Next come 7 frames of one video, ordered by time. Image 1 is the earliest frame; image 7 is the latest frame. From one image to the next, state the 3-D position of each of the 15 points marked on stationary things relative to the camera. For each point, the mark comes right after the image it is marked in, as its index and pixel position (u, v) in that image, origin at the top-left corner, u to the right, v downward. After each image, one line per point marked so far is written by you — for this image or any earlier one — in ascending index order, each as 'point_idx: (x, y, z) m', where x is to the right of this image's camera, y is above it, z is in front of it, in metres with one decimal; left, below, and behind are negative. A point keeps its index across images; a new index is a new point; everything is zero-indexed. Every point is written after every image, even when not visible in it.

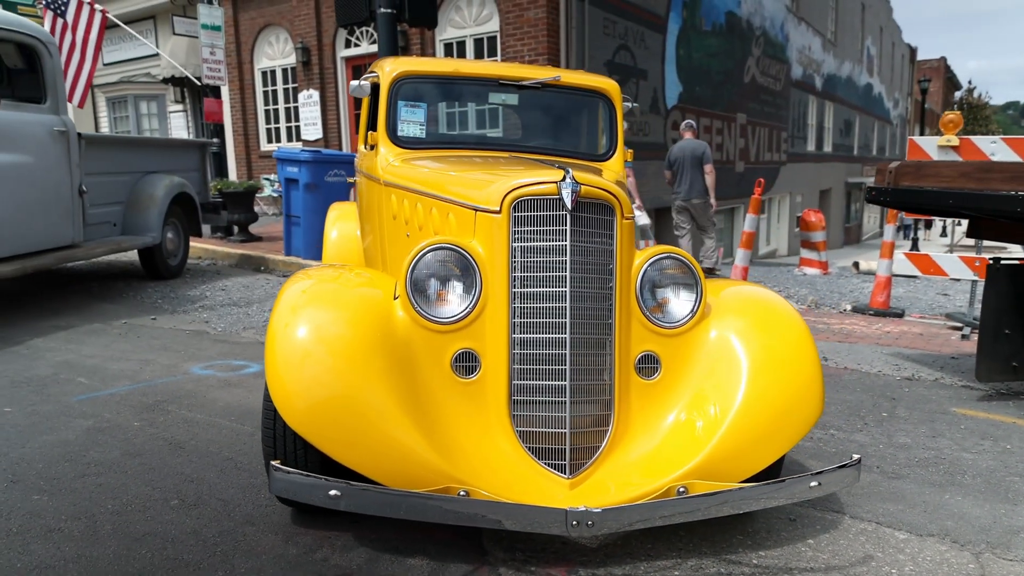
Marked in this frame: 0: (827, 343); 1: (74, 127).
0: (+3.0, -0.5, +6.9) m
1: (-3.9, +1.5, +6.6) m
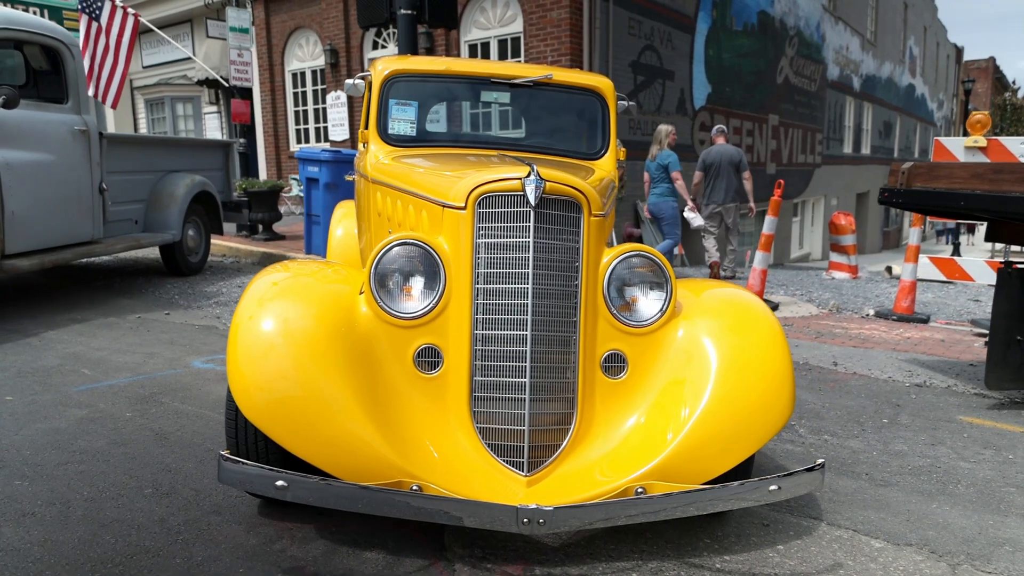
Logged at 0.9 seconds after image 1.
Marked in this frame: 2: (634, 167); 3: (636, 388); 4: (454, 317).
0: (+3.0, -0.6, +6.8) m
1: (-3.9, +1.5, +6.8) m
2: (+2.3, +2.2, +13.3) m
3: (+0.5, -0.4, +2.8) m
4: (-0.2, -0.1, +2.7) m
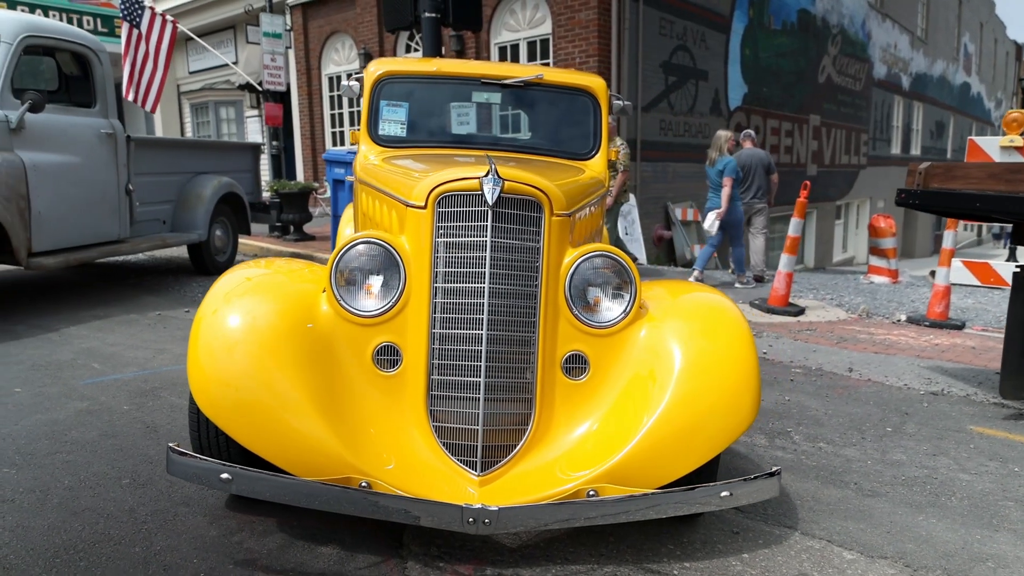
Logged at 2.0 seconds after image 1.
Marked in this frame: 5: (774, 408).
0: (+3.1, -0.6, +6.6) m
1: (-3.7, +1.5, +7.0) m
2: (+2.8, +2.2, +13.2) m
3: (+0.3, -0.4, +2.8) m
4: (-0.4, -0.1, +2.7) m
5: (+1.6, -0.8, +4.6) m
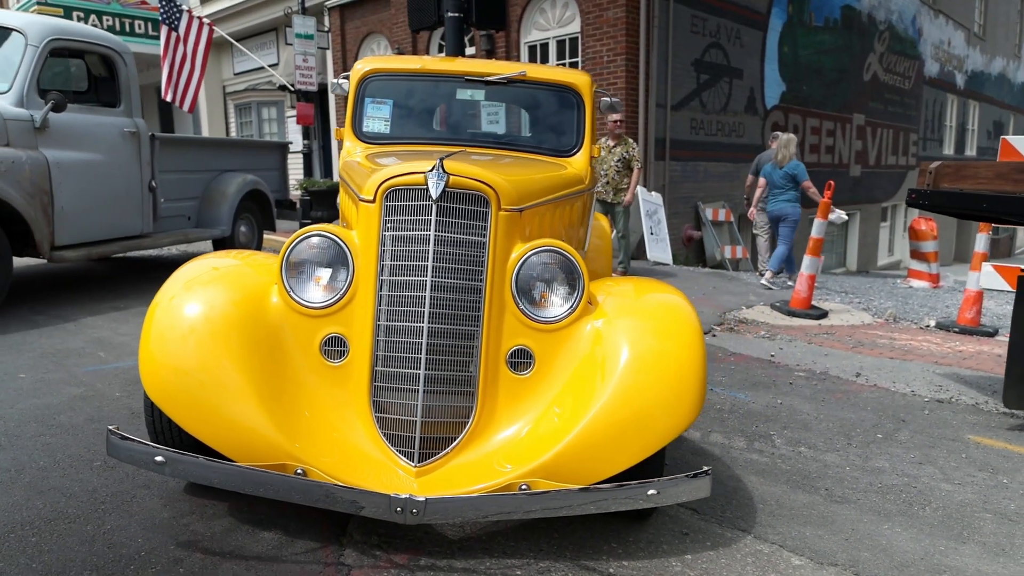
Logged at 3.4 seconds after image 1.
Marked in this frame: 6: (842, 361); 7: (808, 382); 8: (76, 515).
0: (+3.2, -0.6, +6.4) m
1: (-3.6, +1.6, +7.3) m
2: (+3.3, +2.1, +13.0) m
3: (+0.1, -0.4, +2.8) m
4: (-0.6, -0.1, +2.8) m
5: (+1.5, -0.8, +4.5) m
6: (+2.8, -0.6, +6.2) m
7: (+2.2, -0.7, +5.3) m
8: (-1.6, -0.9, +2.7) m
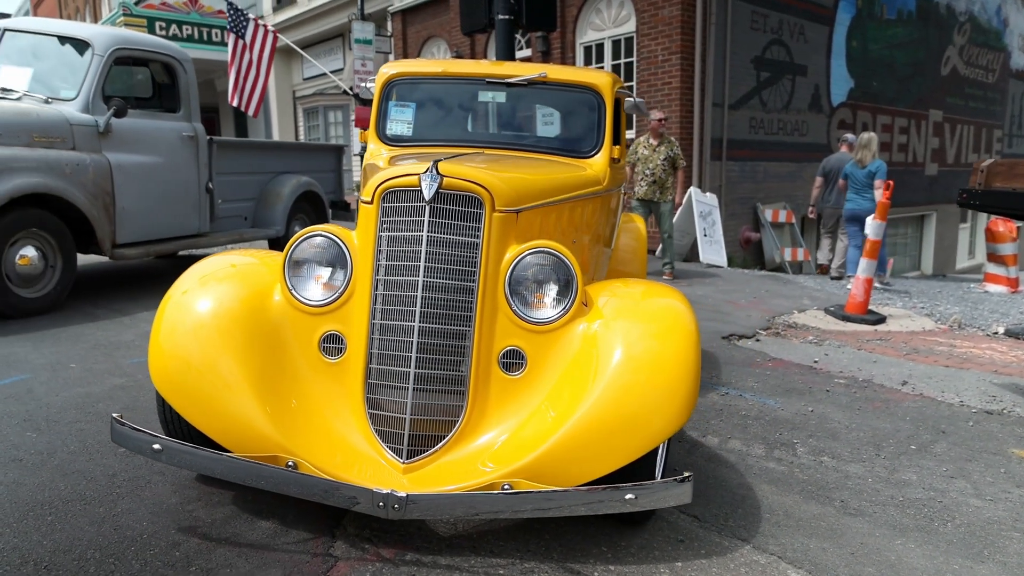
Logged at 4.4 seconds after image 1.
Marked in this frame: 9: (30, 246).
0: (+3.5, -0.7, +6.1) m
1: (-3.2, +1.6, +7.6) m
2: (+4.2, +2.1, +12.7) m
3: (+0.1, -0.4, +2.8) m
4: (-0.6, -0.1, +2.9) m
5: (+1.7, -0.8, +4.3) m
6: (+3.1, -0.7, +5.9) m
7: (+2.4, -0.7, +5.1) m
8: (-1.7, -0.8, +2.9) m
9: (-3.9, +0.3, +5.9) m
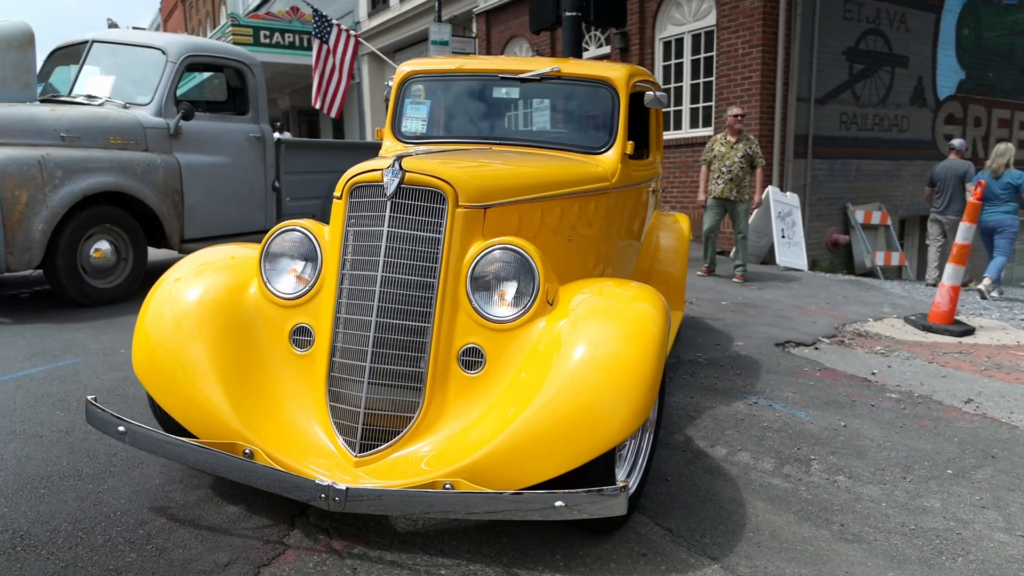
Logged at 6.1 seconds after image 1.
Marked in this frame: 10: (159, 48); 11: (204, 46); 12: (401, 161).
0: (+3.7, -0.7, +5.5) m
1: (-2.6, +1.7, +8.0) m
2: (+5.5, +2.0, +11.9) m
3: (-0.1, -0.4, +2.7) m
4: (-0.7, 0.0, +2.9) m
5: (+1.7, -0.8, +4.0) m
6: (+3.3, -0.7, +5.4) m
7: (+2.5, -0.8, +4.7) m
8: (-1.8, -0.8, +3.1) m
9: (-3.6, +0.4, +6.4) m
10: (-3.4, +2.3, +7.1) m
11: (-3.1, +2.5, +7.4) m
12: (-0.4, +0.5, +2.8) m
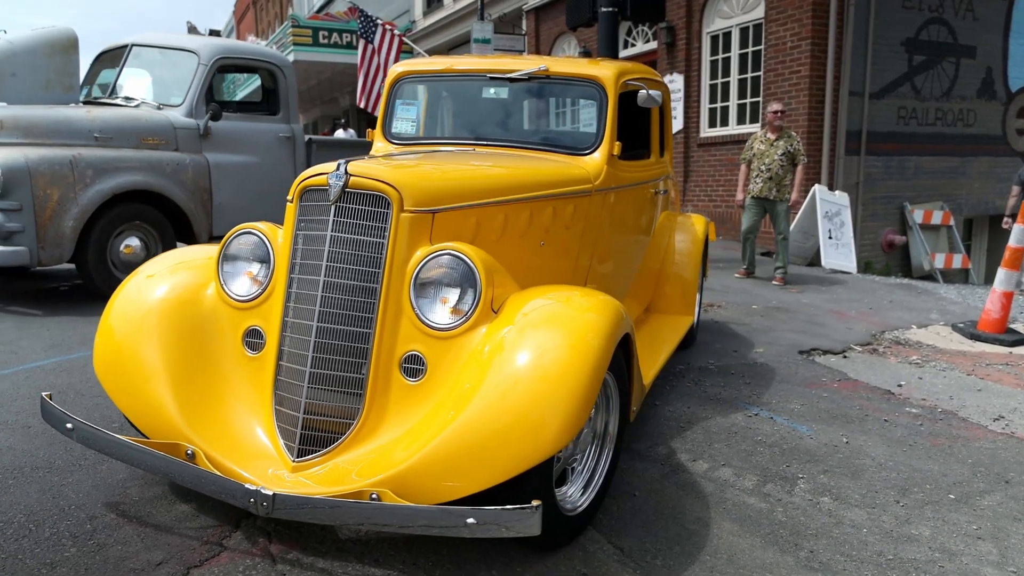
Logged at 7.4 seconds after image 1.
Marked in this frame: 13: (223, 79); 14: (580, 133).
0: (+3.7, -0.8, +5.1) m
1: (-2.3, +1.7, +8.1) m
2: (+6.1, +1.9, +11.3) m
3: (-0.3, -0.4, +2.7) m
4: (-0.9, -0.1, +2.9) m
5: (+1.6, -0.8, +3.8) m
6: (+3.3, -0.8, +5.0) m
7: (+2.5, -0.8, +4.4) m
8: (-2.0, -0.8, +3.2) m
9: (-3.4, +0.5, +6.6) m
10: (-3.2, +2.4, +7.3) m
11: (-2.9, +2.5, +7.6) m
12: (-0.6, +0.5, +2.8) m
13: (-3.0, +2.2, +7.5) m
14: (+0.3, +0.8, +4.0) m
